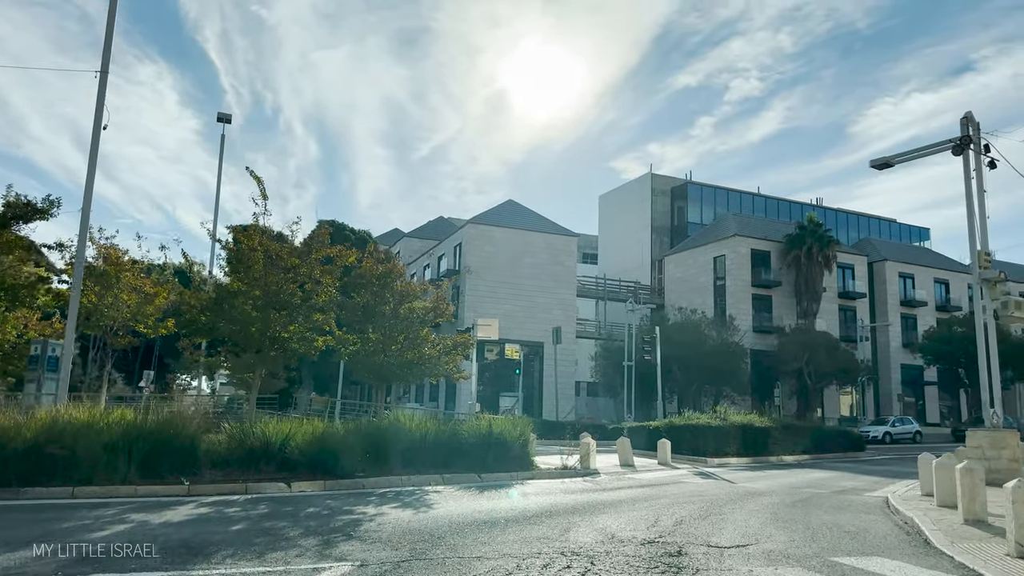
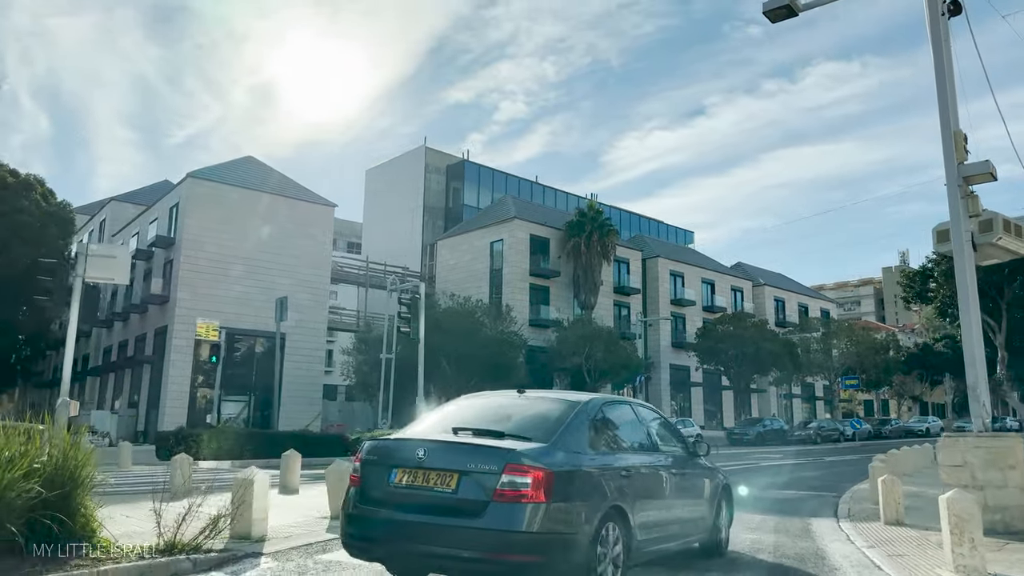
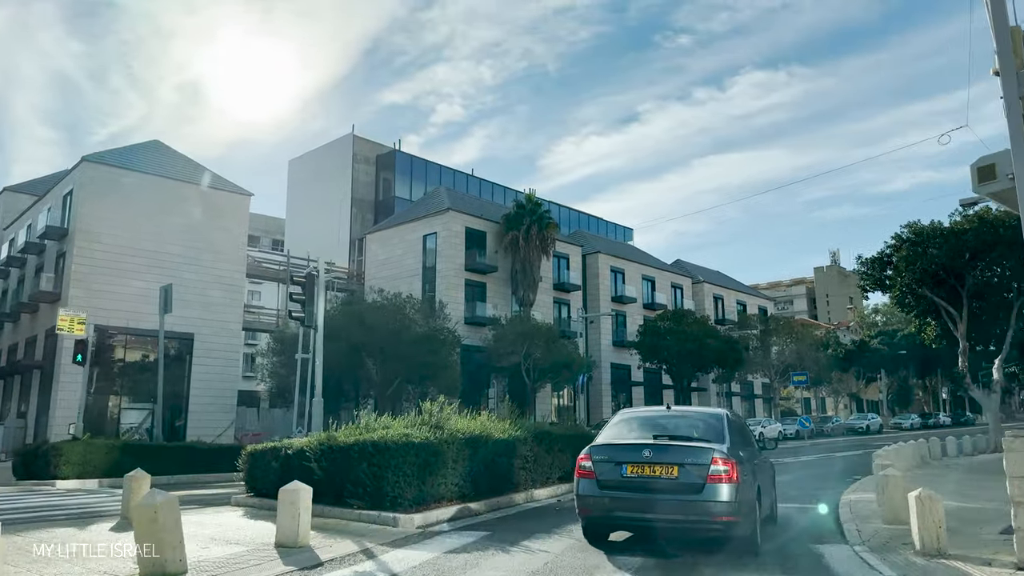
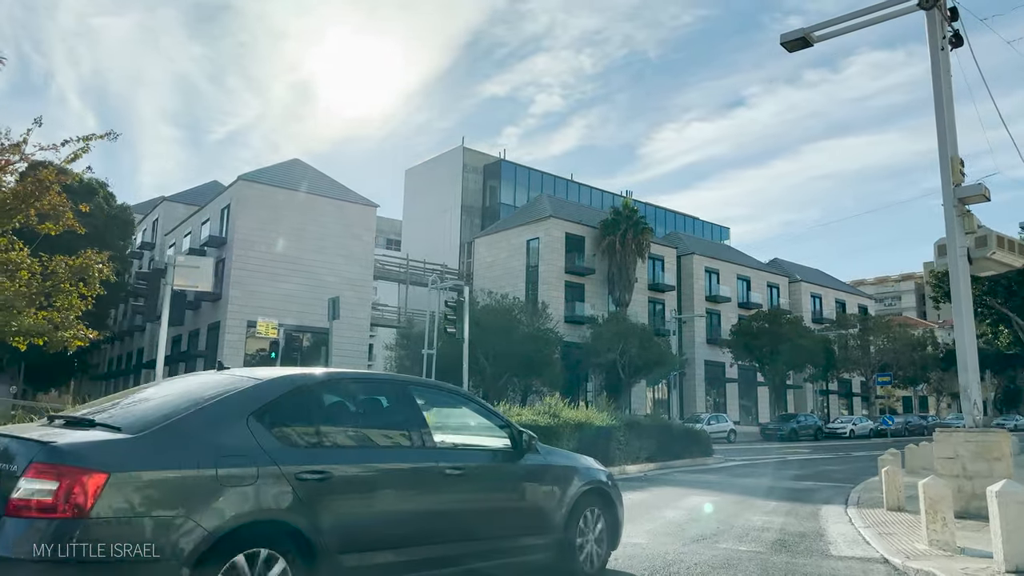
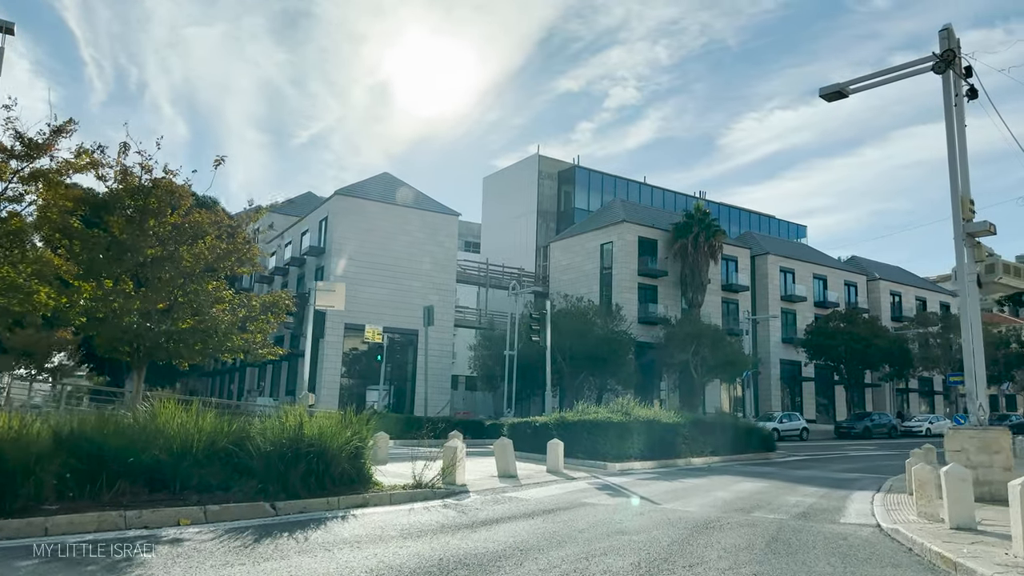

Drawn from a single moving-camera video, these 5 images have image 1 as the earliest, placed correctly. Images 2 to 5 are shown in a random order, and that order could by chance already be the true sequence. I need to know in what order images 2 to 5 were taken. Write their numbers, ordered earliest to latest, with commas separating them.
5, 4, 2, 3
